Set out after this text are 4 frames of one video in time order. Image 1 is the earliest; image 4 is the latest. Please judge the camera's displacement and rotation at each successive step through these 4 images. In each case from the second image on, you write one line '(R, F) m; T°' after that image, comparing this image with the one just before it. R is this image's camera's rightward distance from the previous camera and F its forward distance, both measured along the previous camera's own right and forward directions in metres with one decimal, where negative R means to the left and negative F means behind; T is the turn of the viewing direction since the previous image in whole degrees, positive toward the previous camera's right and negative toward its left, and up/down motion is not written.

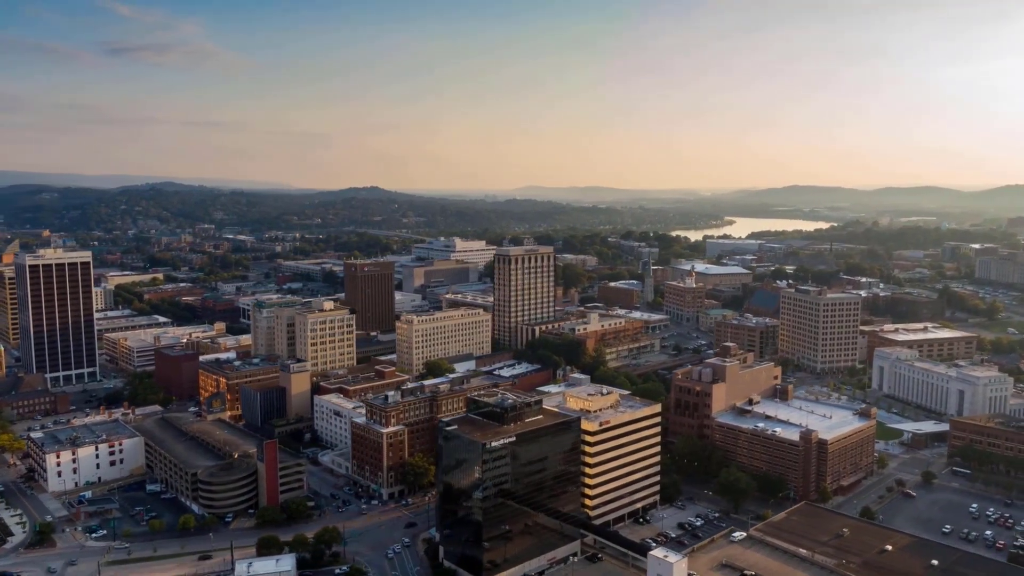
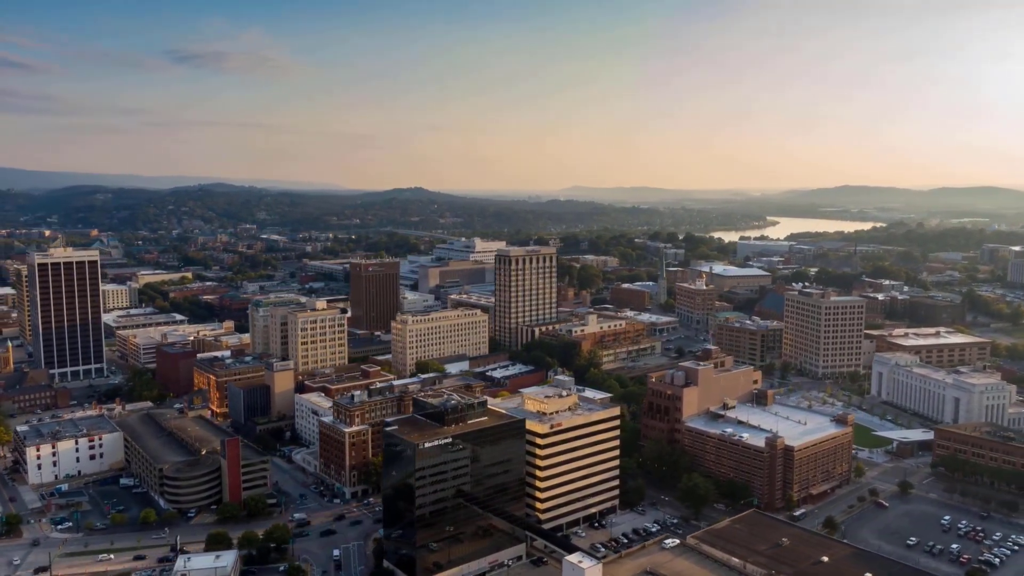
(+4.7, +0.3) m; -3°
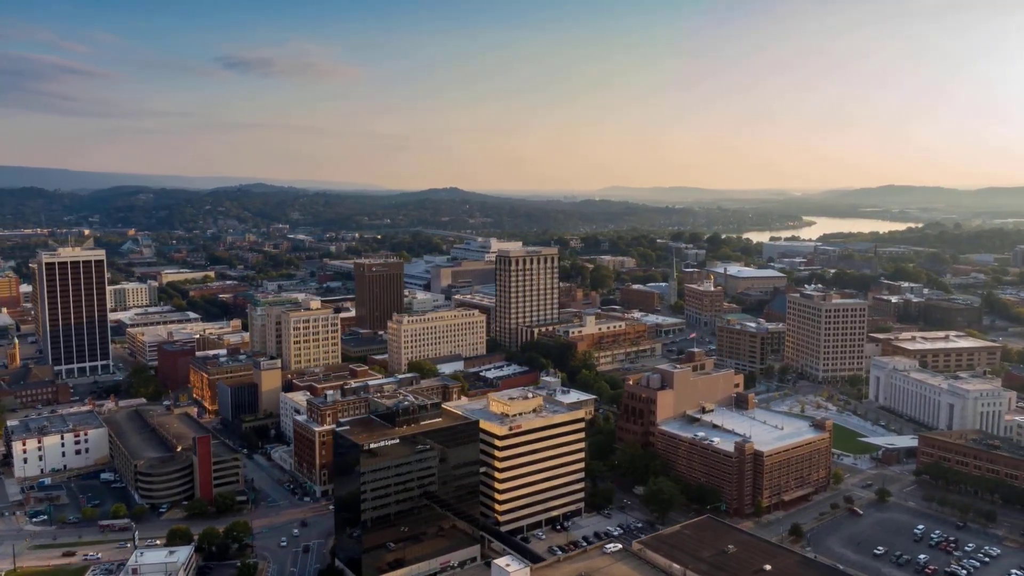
(+3.8, +0.2) m; -3°
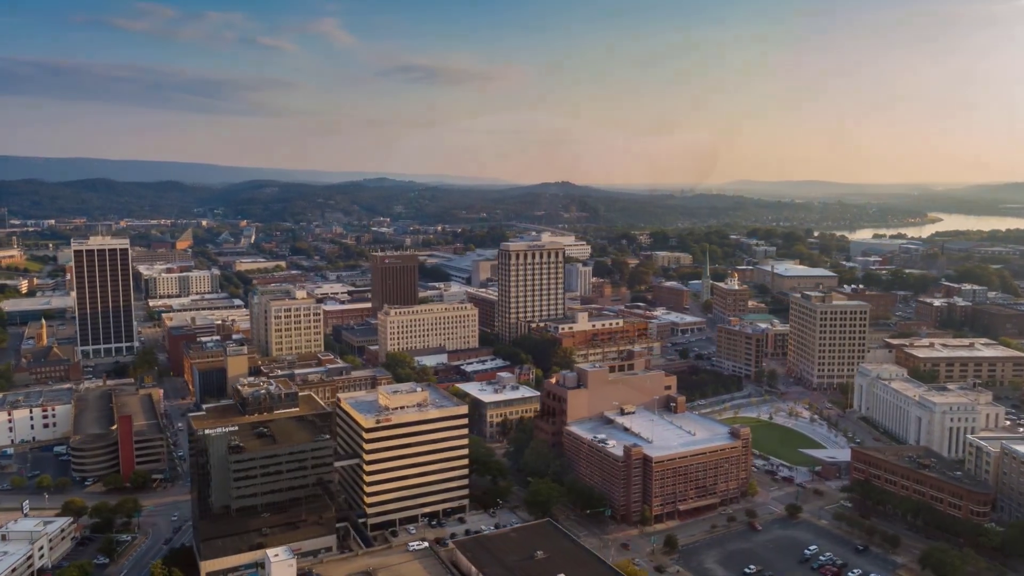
(+12.1, +1.3) m; -9°
